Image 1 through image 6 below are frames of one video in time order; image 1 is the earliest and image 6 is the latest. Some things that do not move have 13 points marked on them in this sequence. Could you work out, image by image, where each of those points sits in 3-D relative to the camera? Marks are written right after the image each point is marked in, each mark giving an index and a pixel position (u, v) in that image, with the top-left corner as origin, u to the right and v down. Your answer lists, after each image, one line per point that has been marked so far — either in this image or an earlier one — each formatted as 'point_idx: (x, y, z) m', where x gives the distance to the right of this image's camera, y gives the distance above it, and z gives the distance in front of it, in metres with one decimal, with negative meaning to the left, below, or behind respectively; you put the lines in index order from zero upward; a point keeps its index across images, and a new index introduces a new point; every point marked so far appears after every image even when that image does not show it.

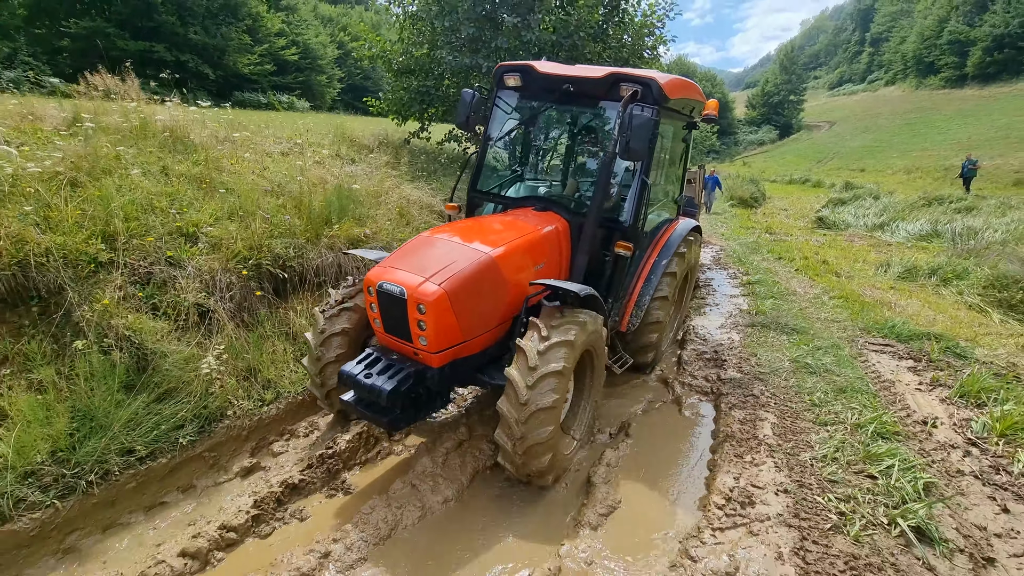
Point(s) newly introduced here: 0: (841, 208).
0: (+10.3, +2.4, +14.8) m
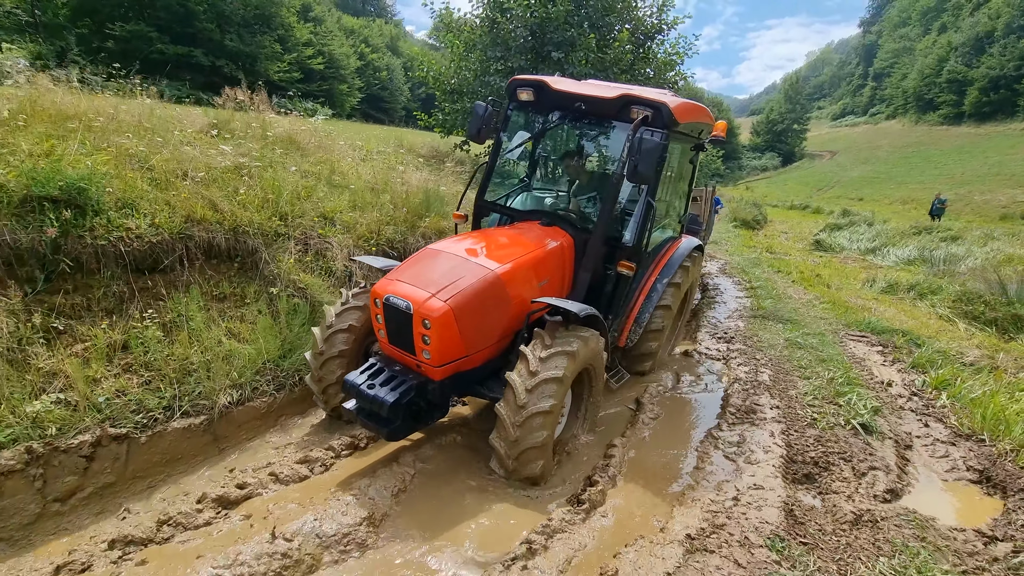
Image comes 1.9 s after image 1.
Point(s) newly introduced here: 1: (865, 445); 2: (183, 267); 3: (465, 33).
0: (+11.1, +1.8, +16.2) m
1: (+2.7, -1.2, +3.6) m
2: (-2.9, +0.2, +4.2) m
3: (-1.2, +6.1, +11.3) m
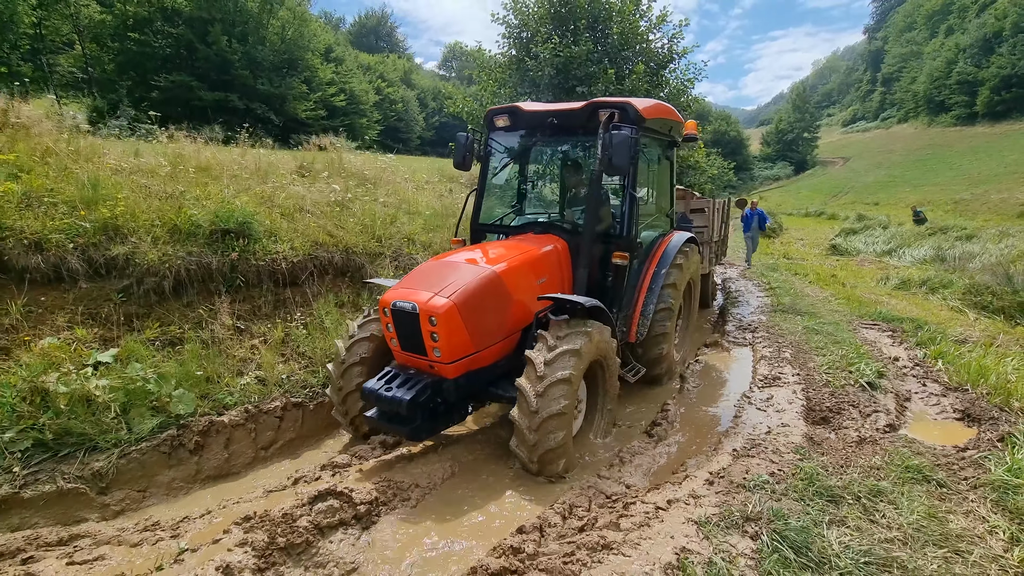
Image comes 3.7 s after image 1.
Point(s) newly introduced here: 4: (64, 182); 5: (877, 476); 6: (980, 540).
0: (+12.1, +1.8, +16.9) m
1: (+3.4, -1.0, +4.5) m
2: (-2.2, +0.1, +5.3) m
3: (-0.5, +5.7, +12.7) m
4: (-4.2, +1.0, +4.4) m
5: (+2.4, -1.2, +3.1) m
6: (+2.5, -1.3, +2.5) m
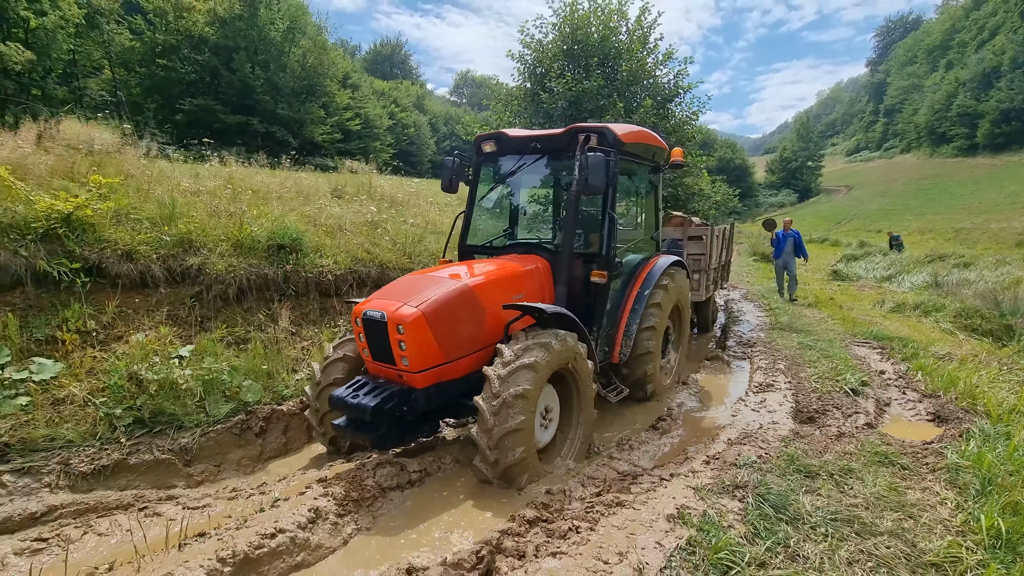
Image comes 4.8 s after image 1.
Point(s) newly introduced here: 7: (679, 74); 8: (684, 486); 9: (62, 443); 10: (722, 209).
0: (+12.5, +0.9, +17.5) m
1: (+3.6, -1.2, +5.0) m
2: (-2.0, 0.0, +5.9) m
3: (-0.1, +5.2, +13.5) m
4: (-4.0, +0.9, +5.1) m
5: (+2.6, -1.3, +3.6) m
6: (+2.7, -1.4, +3.0) m
7: (+4.6, +6.0, +13.2) m
8: (+1.2, -1.3, +3.2) m
9: (-3.1, -1.1, +3.3) m
10: (+7.4, +2.8, +16.7) m
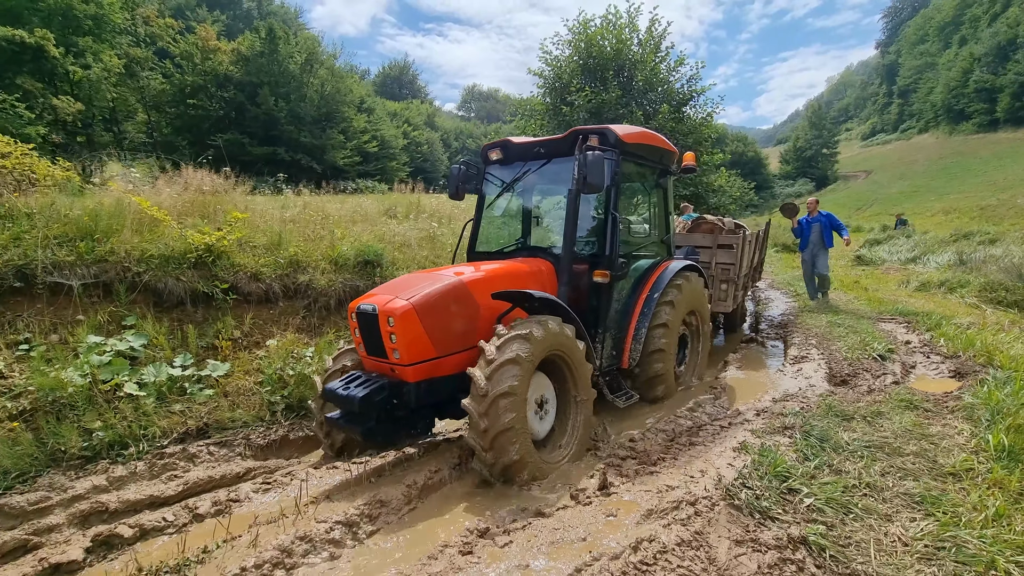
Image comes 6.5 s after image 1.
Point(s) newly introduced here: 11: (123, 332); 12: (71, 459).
0: (+13.6, +1.5, +17.8) m
1: (+4.4, -0.9, +5.7) m
2: (-1.2, -0.1, +6.8) m
3: (+0.6, +5.1, +14.4) m
4: (-3.3, +0.7, +6.1) m
5: (+3.3, -1.1, +4.3) m
6: (+3.4, -1.2, +3.7) m
7: (+5.3, +6.2, +14.0) m
8: (+1.9, -1.2, +4.0) m
9: (-2.4, -1.2, +4.2) m
10: (+8.3, +3.1, +17.3) m
11: (-3.6, -0.4, +4.4) m
12: (-3.2, -1.3, +3.5) m
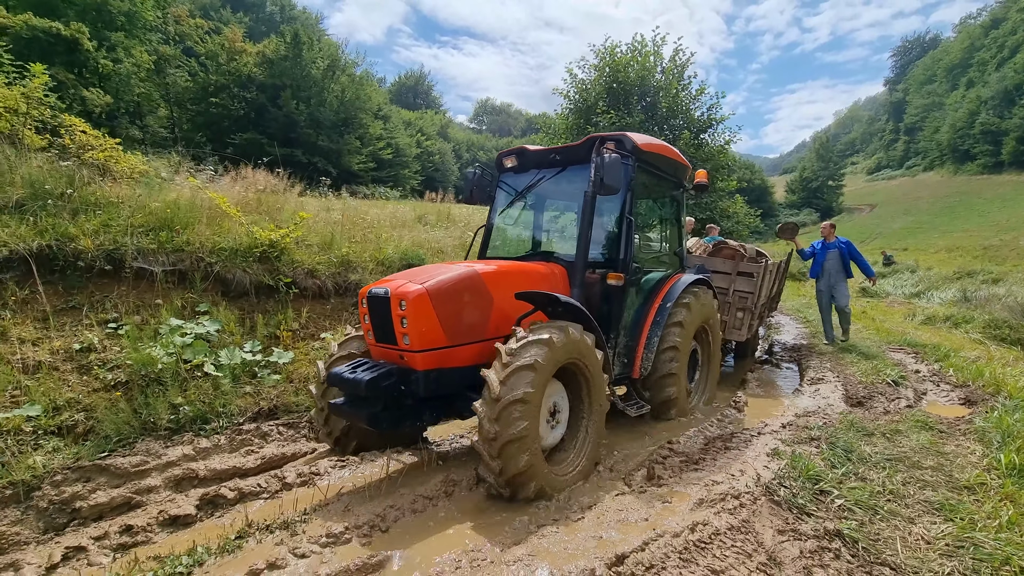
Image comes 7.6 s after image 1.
0: (+14.1, +0.3, +18.2) m
1: (+4.8, -1.3, +6.0) m
2: (-0.7, -0.2, +7.2) m
3: (+1.4, +4.7, +14.9) m
4: (-2.8, +0.8, +6.5) m
5: (+3.7, -1.3, +4.6) m
6: (+3.8, -1.4, +4.0) m
7: (+6.1, +5.5, +14.5) m
8: (+2.3, -1.4, +4.3) m
9: (-2.0, -1.1, +4.5) m
10: (+9.0, +2.1, +17.7) m
11: (-3.2, -0.3, +4.8) m
12: (-2.8, -1.1, +3.8) m
